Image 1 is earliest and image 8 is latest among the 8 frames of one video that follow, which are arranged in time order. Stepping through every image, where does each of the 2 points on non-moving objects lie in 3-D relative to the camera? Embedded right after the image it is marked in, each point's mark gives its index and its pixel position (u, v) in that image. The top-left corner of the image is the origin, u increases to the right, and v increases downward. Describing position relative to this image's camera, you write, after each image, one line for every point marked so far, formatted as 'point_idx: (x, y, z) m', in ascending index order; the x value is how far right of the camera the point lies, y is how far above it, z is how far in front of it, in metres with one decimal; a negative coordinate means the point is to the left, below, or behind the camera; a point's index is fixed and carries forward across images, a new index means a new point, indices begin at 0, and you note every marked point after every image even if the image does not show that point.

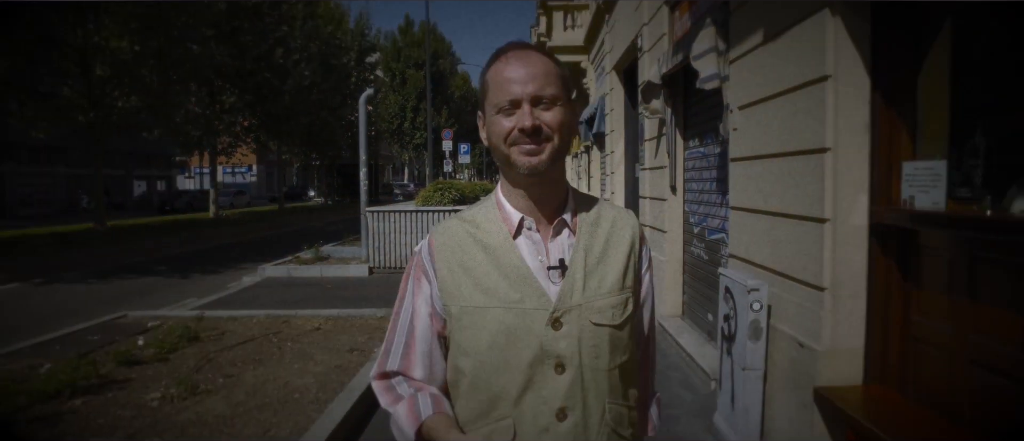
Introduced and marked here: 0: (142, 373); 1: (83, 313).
0: (-3.1, -1.3, +5.3) m
1: (-6.0, -1.3, +8.8) m
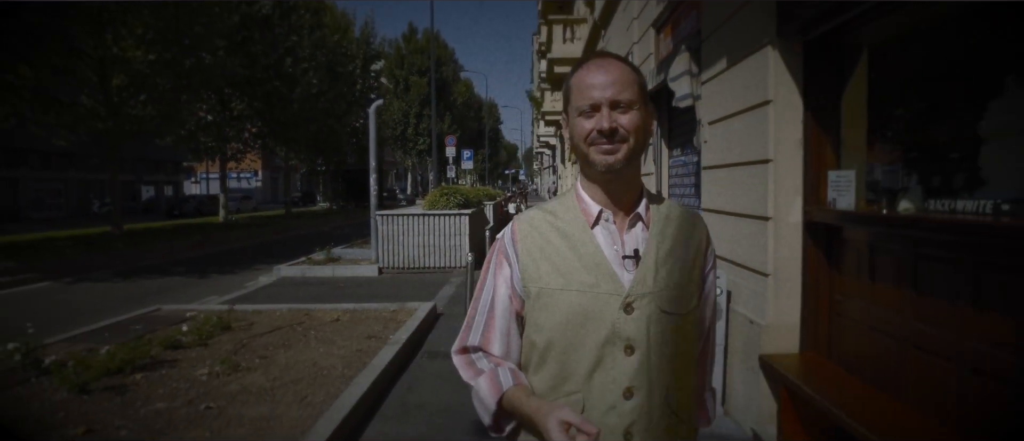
0: (-3.1, -1.3, +6.0) m
1: (-6.0, -1.3, +9.5) m
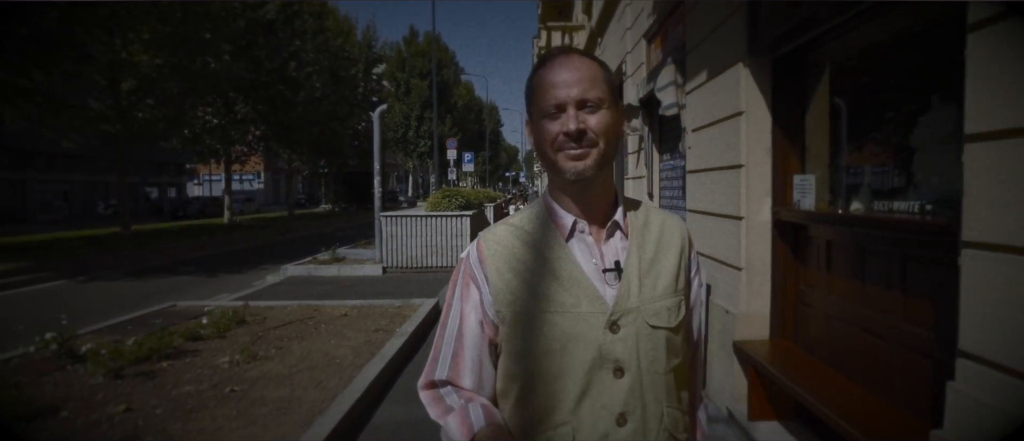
0: (-3.1, -1.3, +6.5) m
1: (-6.0, -1.3, +10.0) m
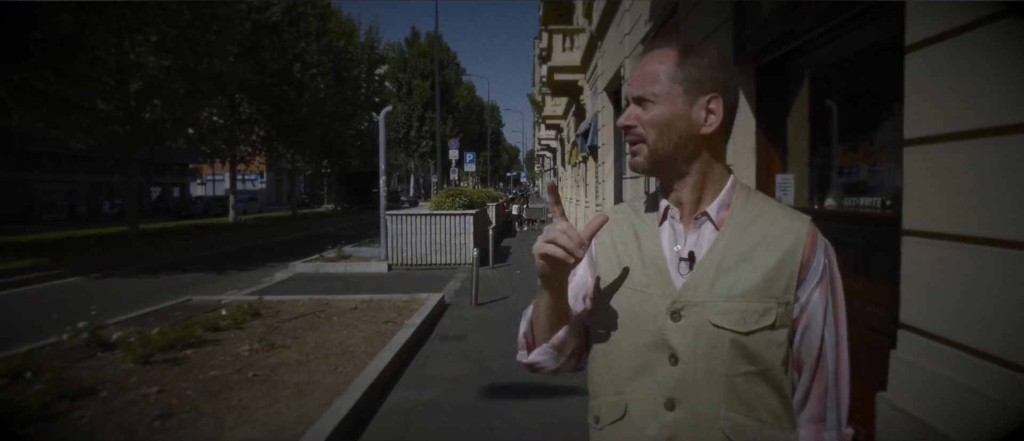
0: (-3.1, -1.2, +6.8) m
1: (-6.0, -1.3, +10.4) m
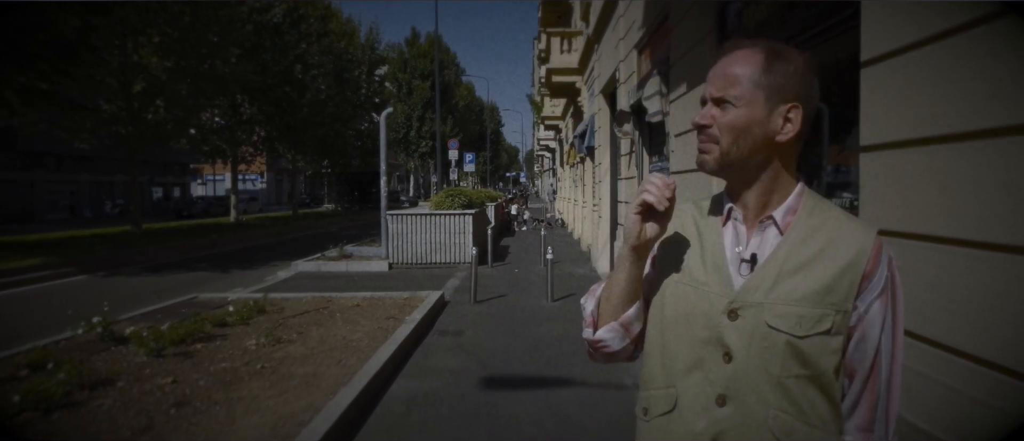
0: (-3.1, -1.2, +7.1) m
1: (-6.0, -1.2, +10.6) m
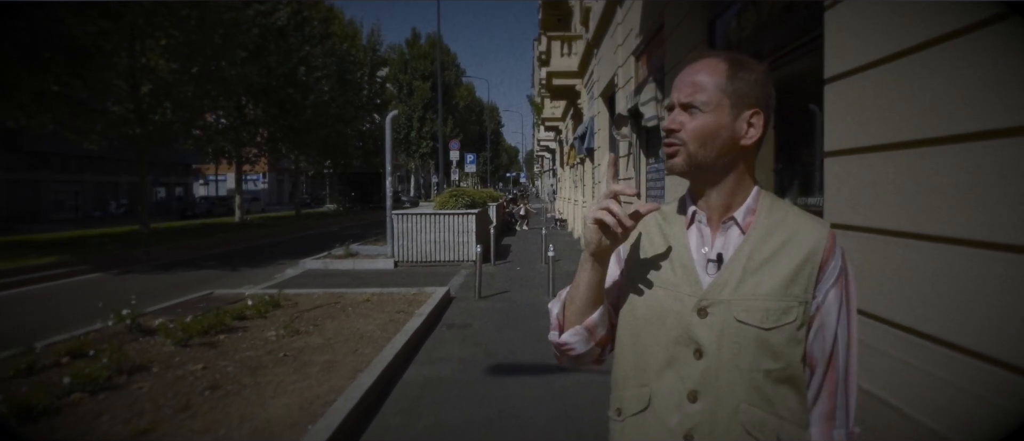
0: (-3.1, -1.2, +7.5) m
1: (-6.0, -1.2, +11.0) m
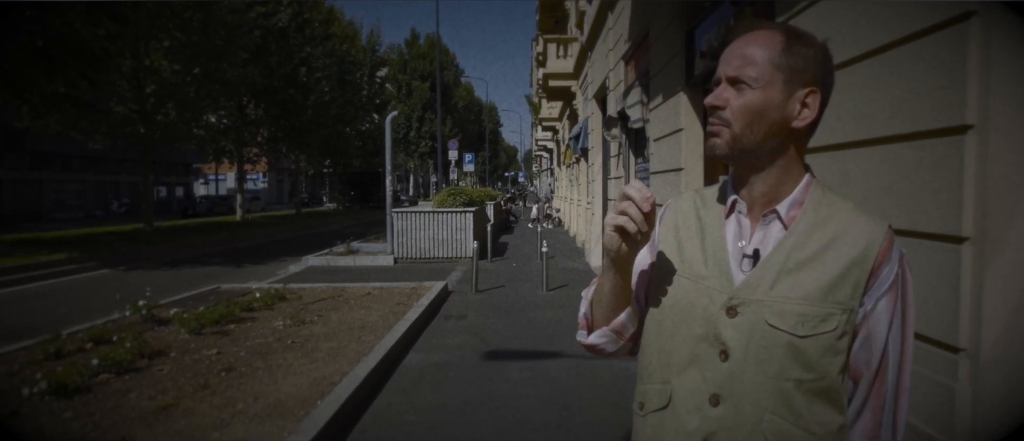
0: (-3.1, -1.2, +7.9) m
1: (-6.0, -1.2, +11.4) m
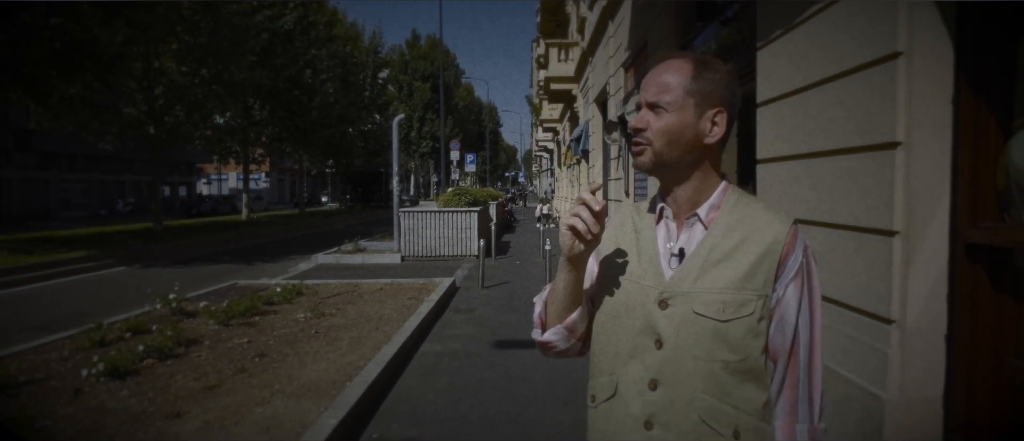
0: (-3.1, -1.2, +8.4) m
1: (-6.0, -1.2, +11.9) m
